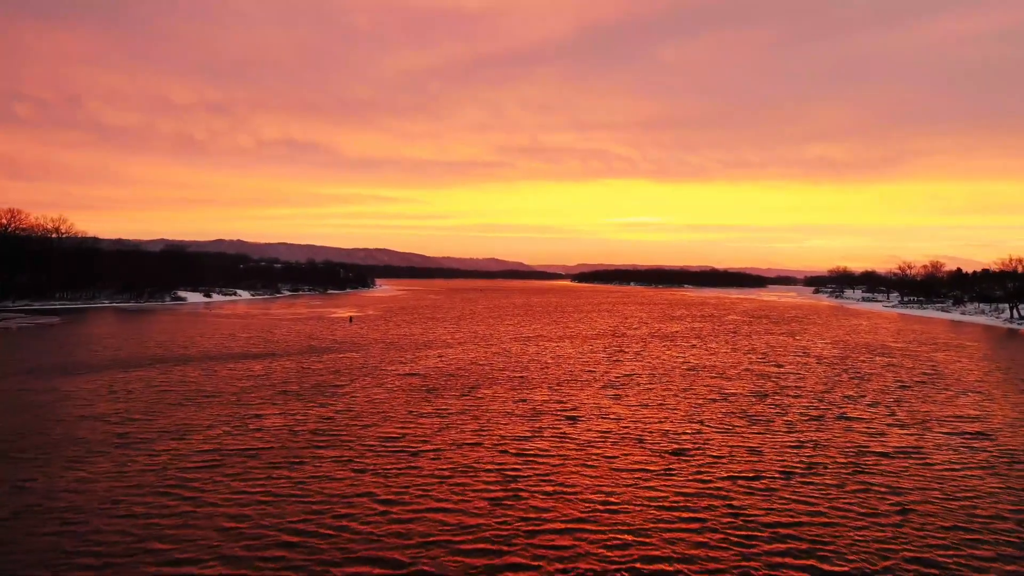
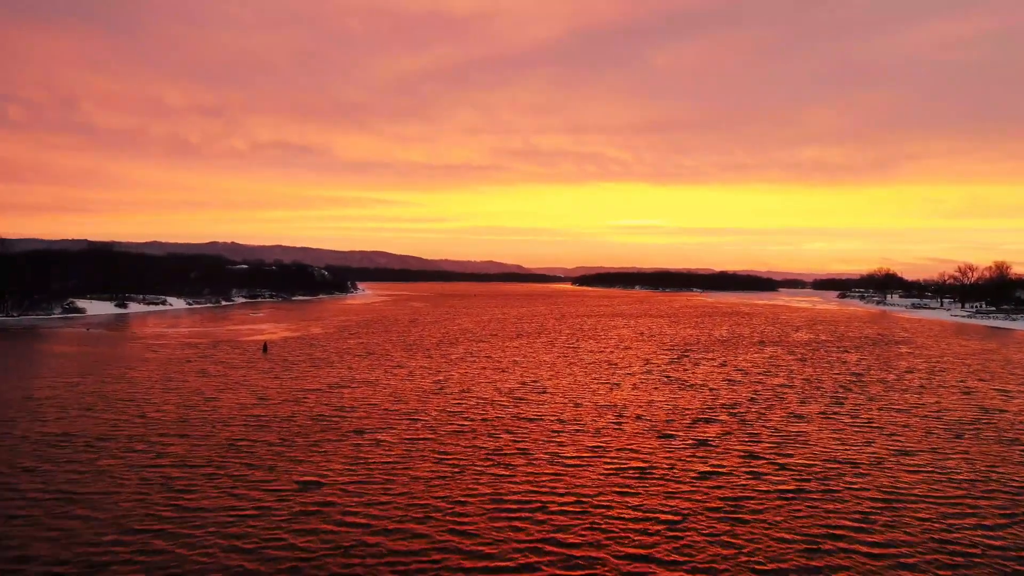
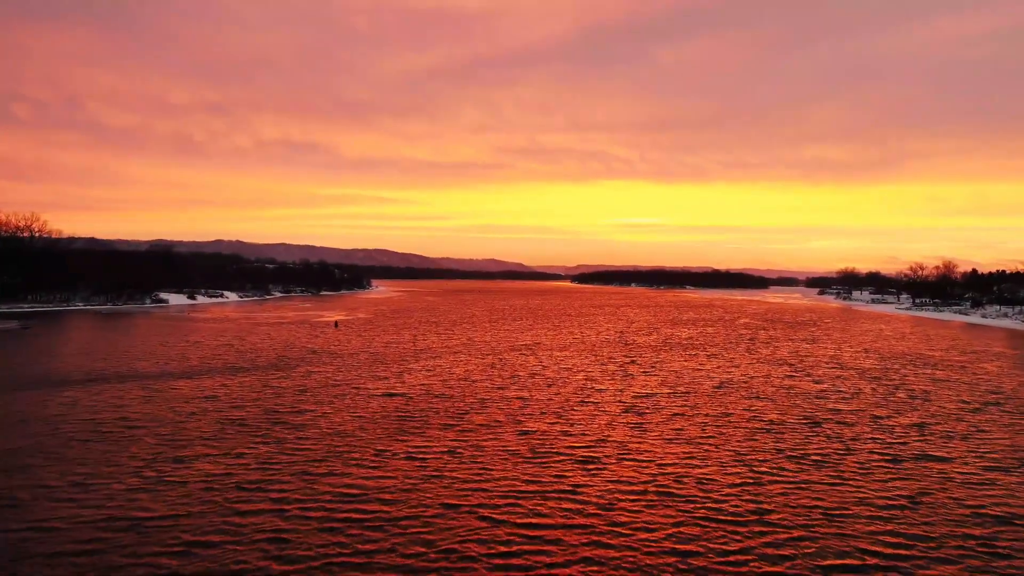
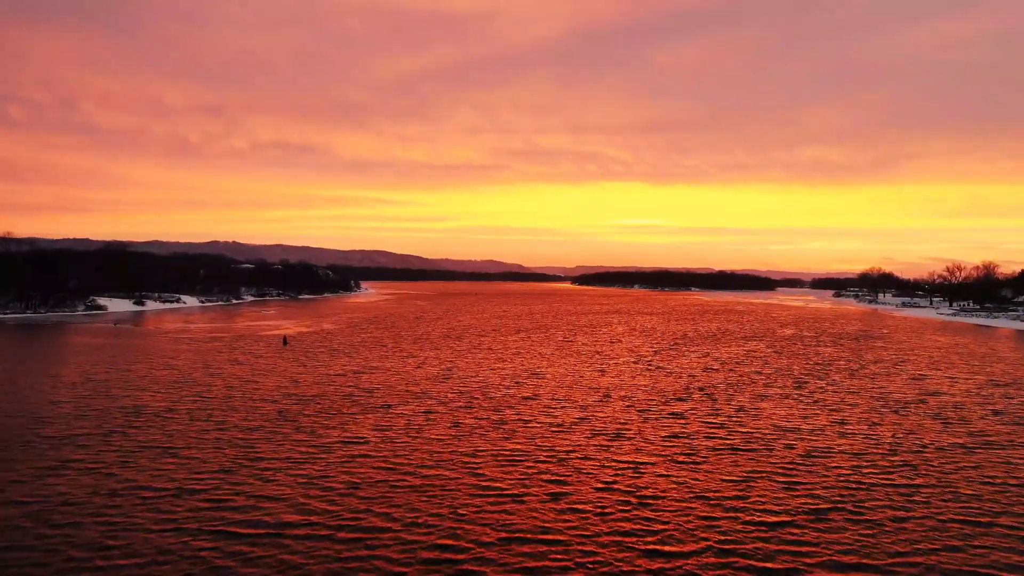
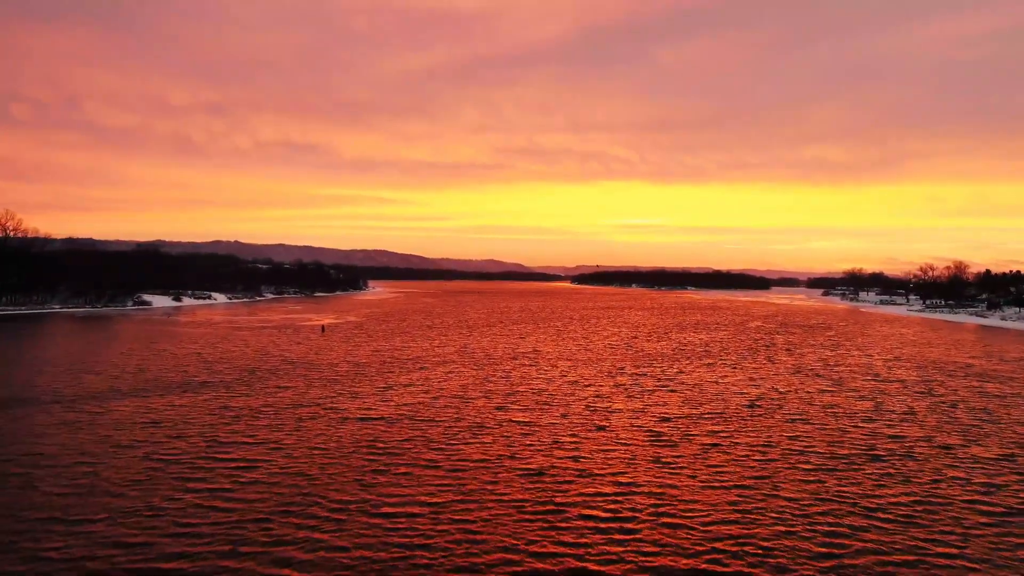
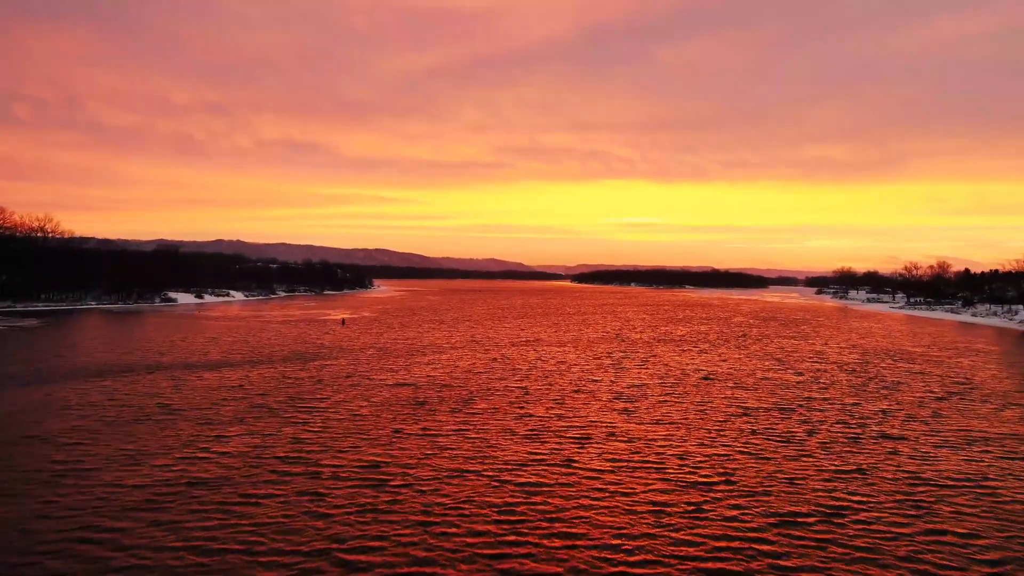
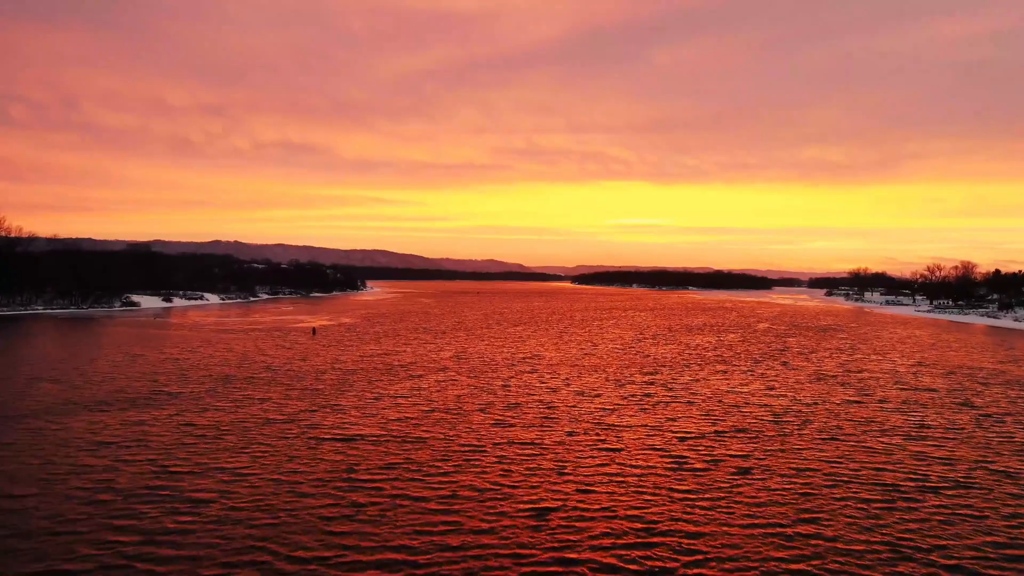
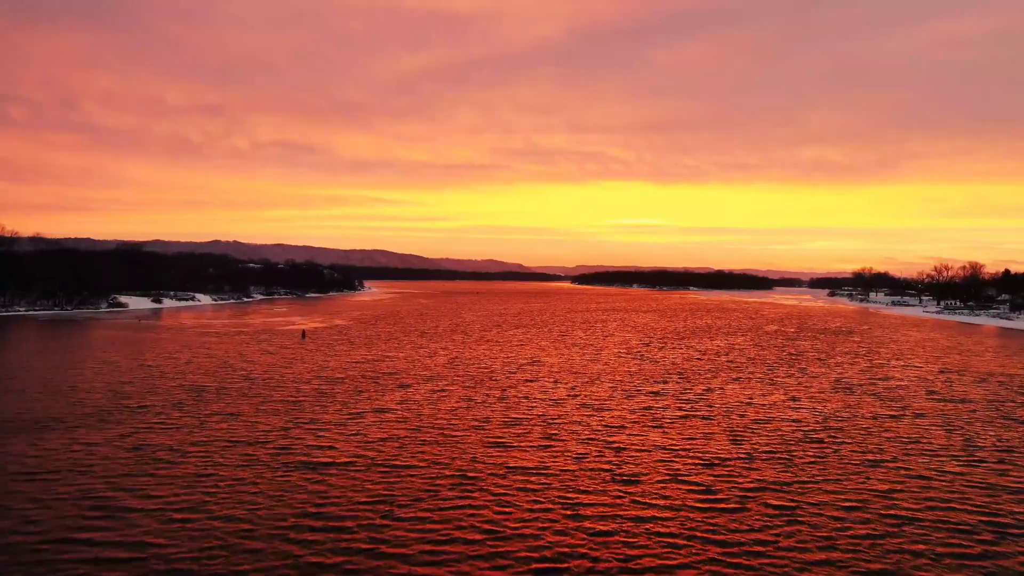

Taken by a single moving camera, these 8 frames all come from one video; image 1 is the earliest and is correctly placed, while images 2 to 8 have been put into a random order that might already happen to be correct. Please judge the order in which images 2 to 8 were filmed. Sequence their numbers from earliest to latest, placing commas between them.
6, 3, 5, 7, 8, 4, 2
